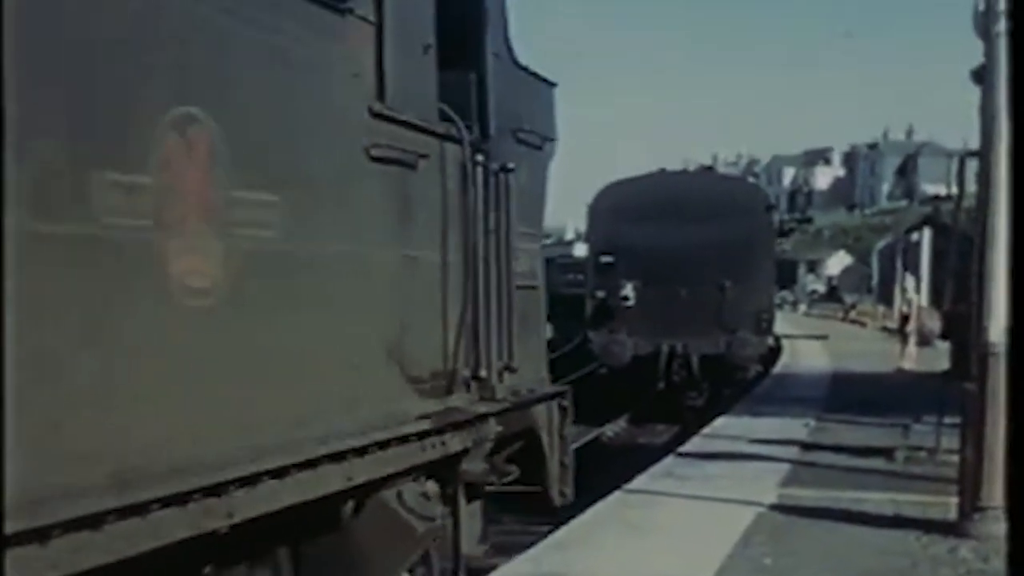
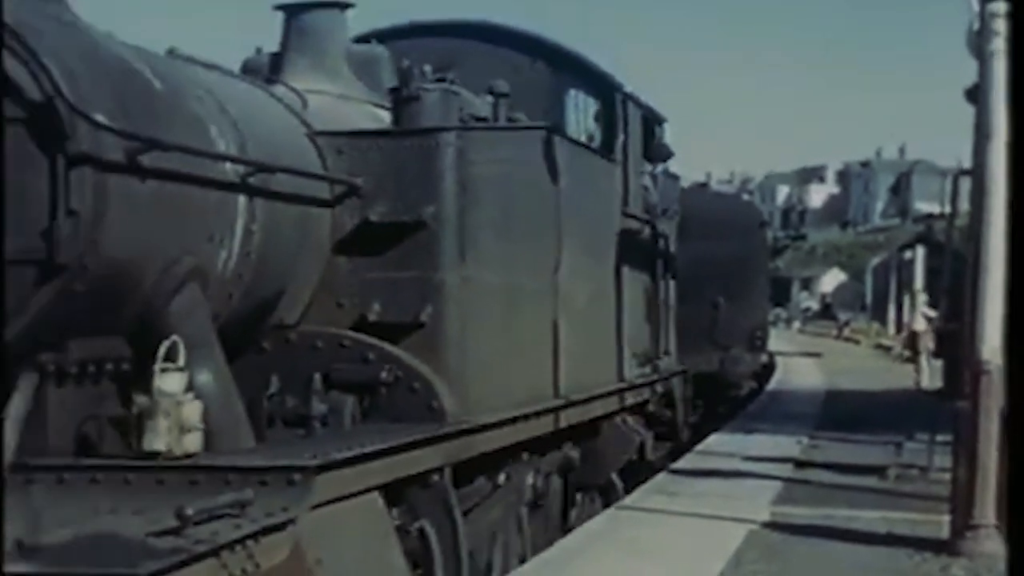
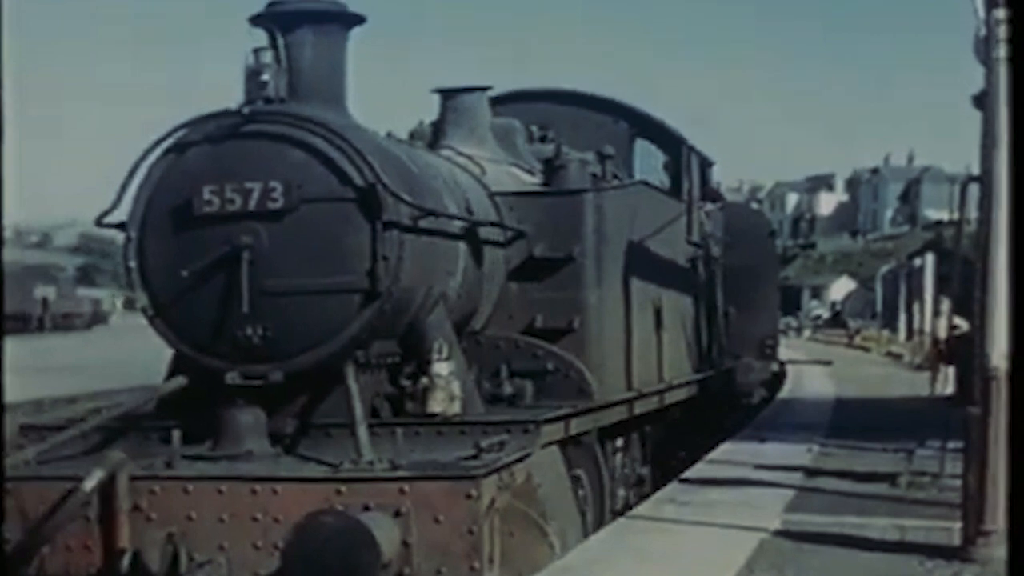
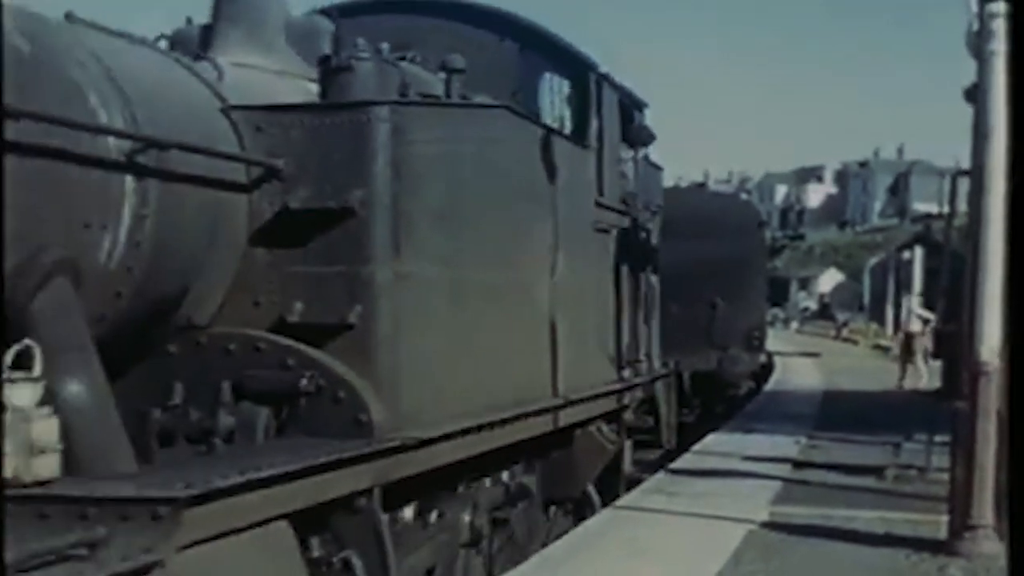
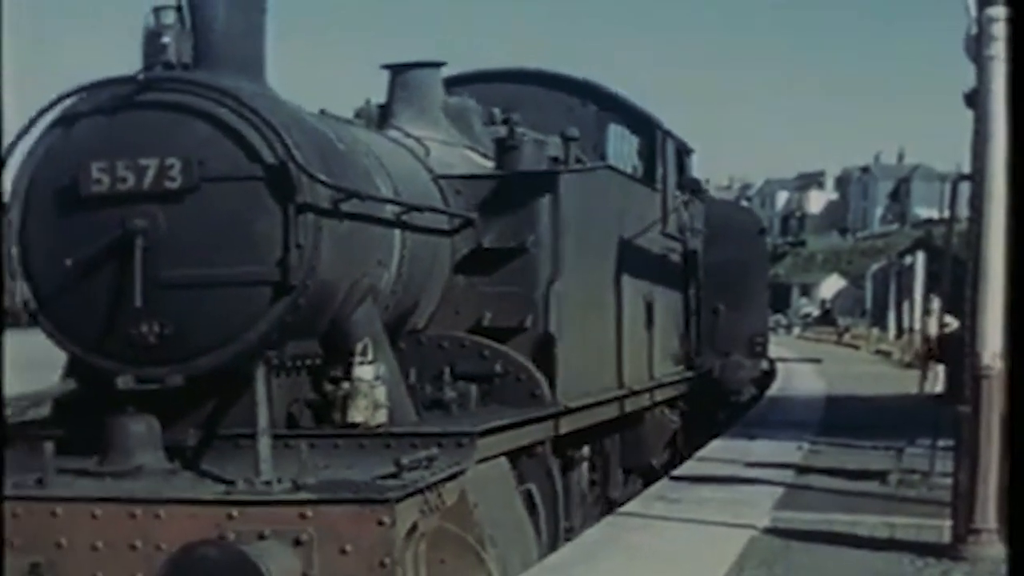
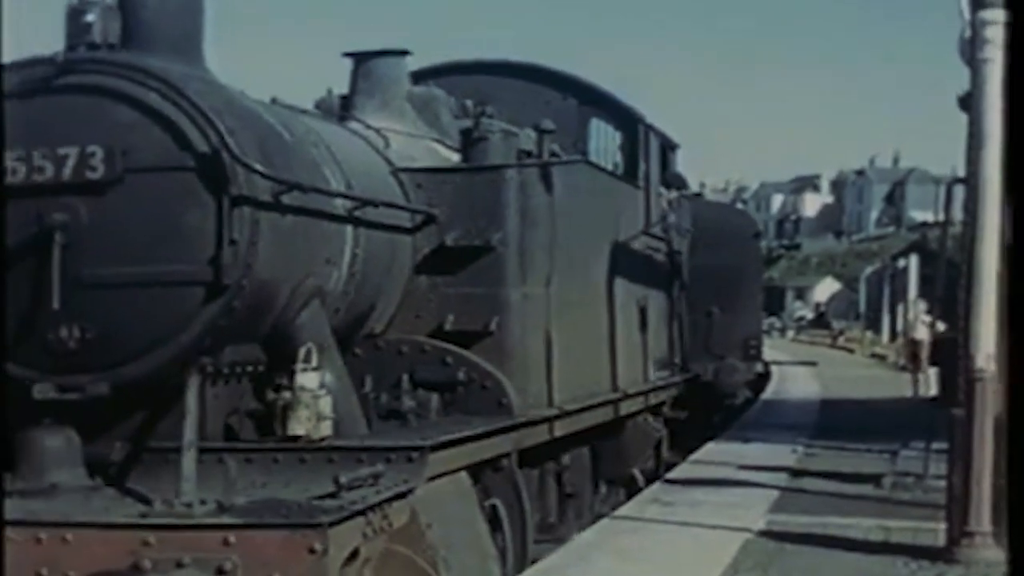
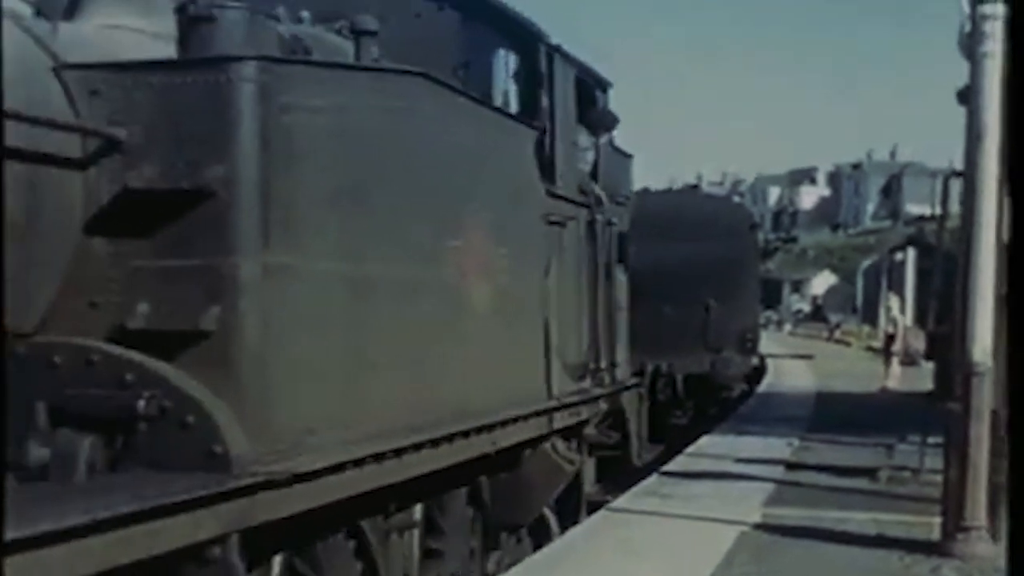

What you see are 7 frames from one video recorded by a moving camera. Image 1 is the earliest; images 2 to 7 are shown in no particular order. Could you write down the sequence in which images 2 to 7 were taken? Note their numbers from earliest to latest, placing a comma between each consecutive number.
7, 4, 2, 6, 5, 3
